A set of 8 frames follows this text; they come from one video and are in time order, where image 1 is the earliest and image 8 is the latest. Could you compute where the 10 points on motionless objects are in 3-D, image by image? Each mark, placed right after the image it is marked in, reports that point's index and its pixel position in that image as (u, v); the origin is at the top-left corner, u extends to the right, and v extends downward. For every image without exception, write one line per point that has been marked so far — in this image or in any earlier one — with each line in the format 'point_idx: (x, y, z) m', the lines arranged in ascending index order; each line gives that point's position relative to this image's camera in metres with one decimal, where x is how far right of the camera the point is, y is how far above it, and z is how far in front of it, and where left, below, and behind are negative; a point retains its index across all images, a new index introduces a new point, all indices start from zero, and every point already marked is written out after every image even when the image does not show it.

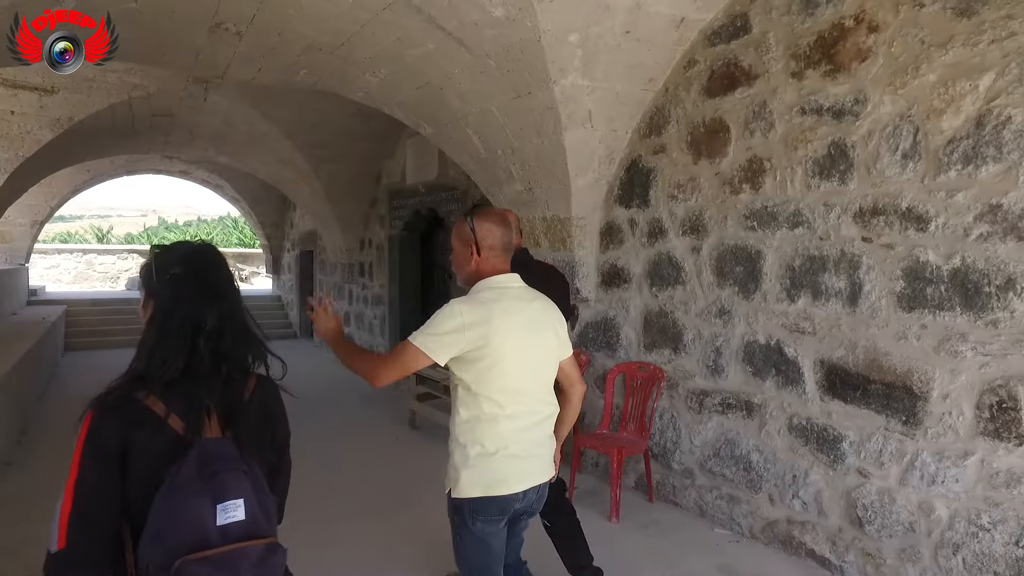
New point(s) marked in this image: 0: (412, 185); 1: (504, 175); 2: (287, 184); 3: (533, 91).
0: (-0.8, +0.8, +5.0) m
1: (0.0, +0.6, +3.4) m
2: (-2.1, +1.0, +6.1) m
3: (+0.1, +0.8, +2.8) m
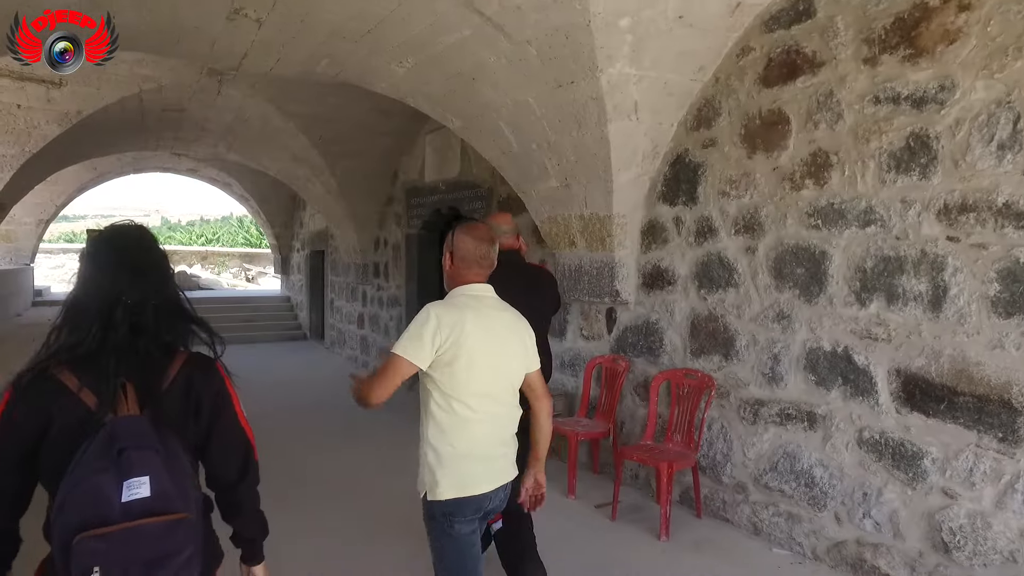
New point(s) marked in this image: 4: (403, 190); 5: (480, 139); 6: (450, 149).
0: (-0.6, +0.8, +4.9) m
1: (+0.1, +0.6, +3.2) m
2: (-1.9, +0.9, +5.9) m
3: (+0.3, +0.8, +2.6) m
4: (-0.9, +0.8, +5.4) m
5: (-0.2, +0.8, +3.4) m
6: (-0.4, +1.0, +4.6) m
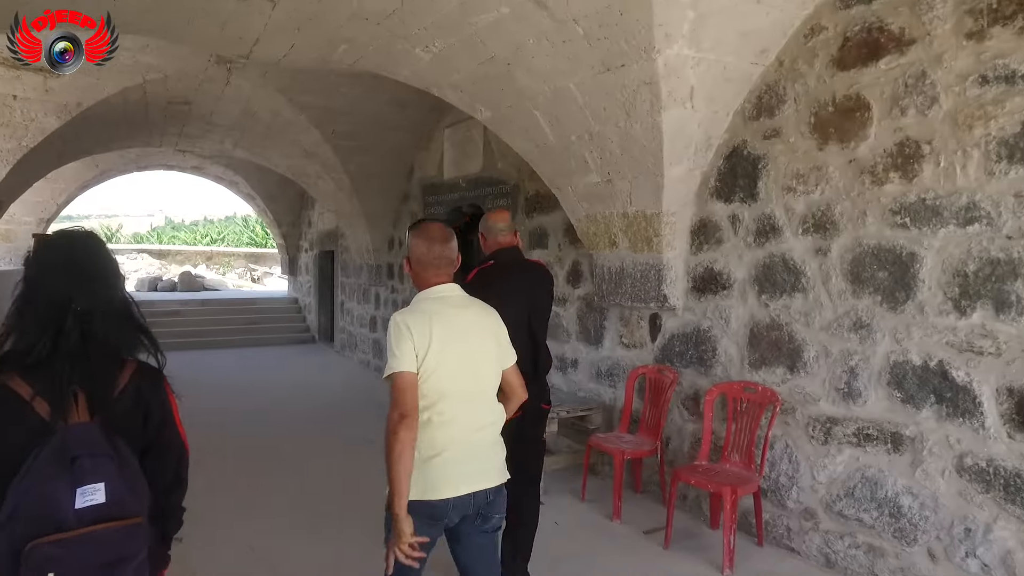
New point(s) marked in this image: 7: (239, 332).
0: (-0.4, +0.8, +4.6) m
1: (+0.3, +0.5, +3.0) m
2: (-1.7, +0.9, +5.7) m
3: (+0.4, +0.8, +2.3) m
4: (-0.7, +0.8, +5.1) m
5: (0.0, +0.7, +3.1) m
6: (-0.3, +1.0, +4.4) m
7: (-3.1, -0.5, +7.4) m
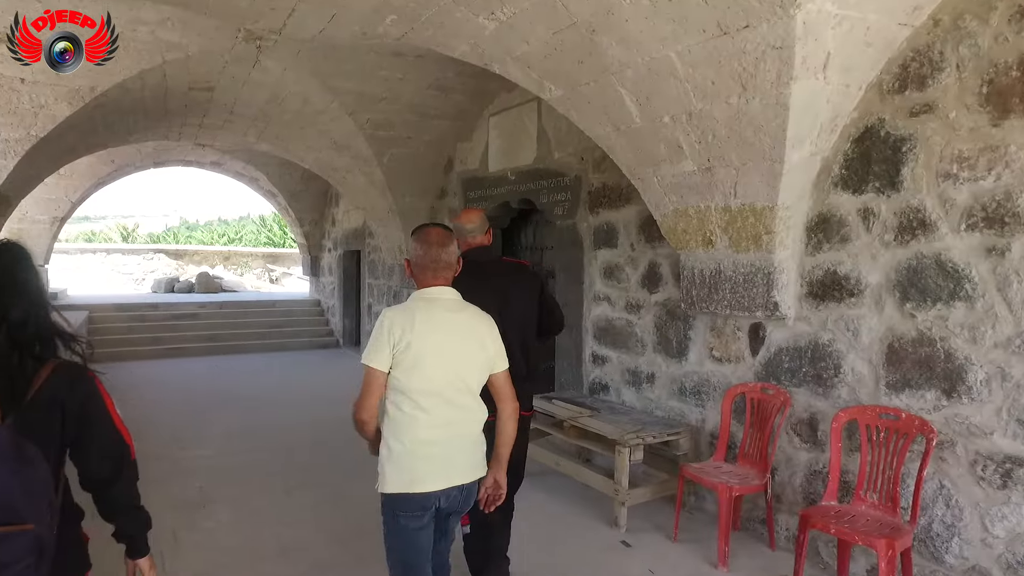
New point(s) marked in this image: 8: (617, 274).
0: (-0.1, +0.7, +4.2) m
1: (+0.6, +0.5, +2.5) m
2: (-1.4, +0.9, +5.3) m
3: (+0.7, +0.8, +1.9) m
4: (-0.4, +0.8, +4.7) m
5: (+0.3, +0.7, +2.7) m
6: (+0.1, +0.9, +3.9) m
7: (-2.7, -0.5, +7.1) m
8: (+0.5, +0.1, +3.3) m
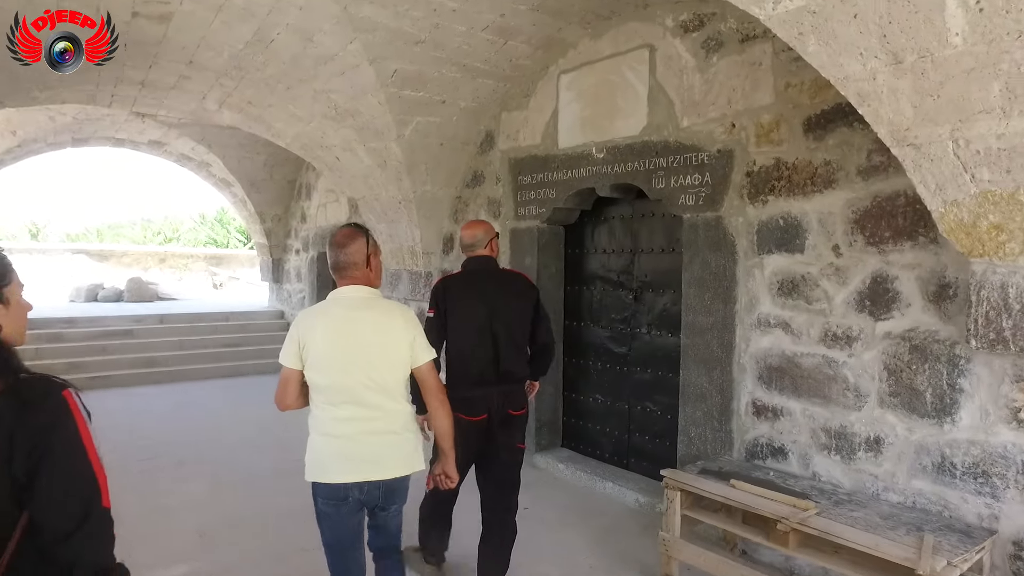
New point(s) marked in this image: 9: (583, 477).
0: (+0.3, +0.7, +3.1) m
1: (+1.1, +0.5, +1.5) m
2: (-1.1, +0.8, +4.1) m
3: (+1.3, +0.7, +0.9) m
4: (0.0, +0.7, +3.6) m
5: (+0.8, +0.6, +1.7) m
6: (+0.5, +0.9, +2.9) m
7: (-2.6, -0.6, +5.7) m
8: (+1.0, 0.0, +2.3) m
9: (+0.3, -0.9, +3.2) m
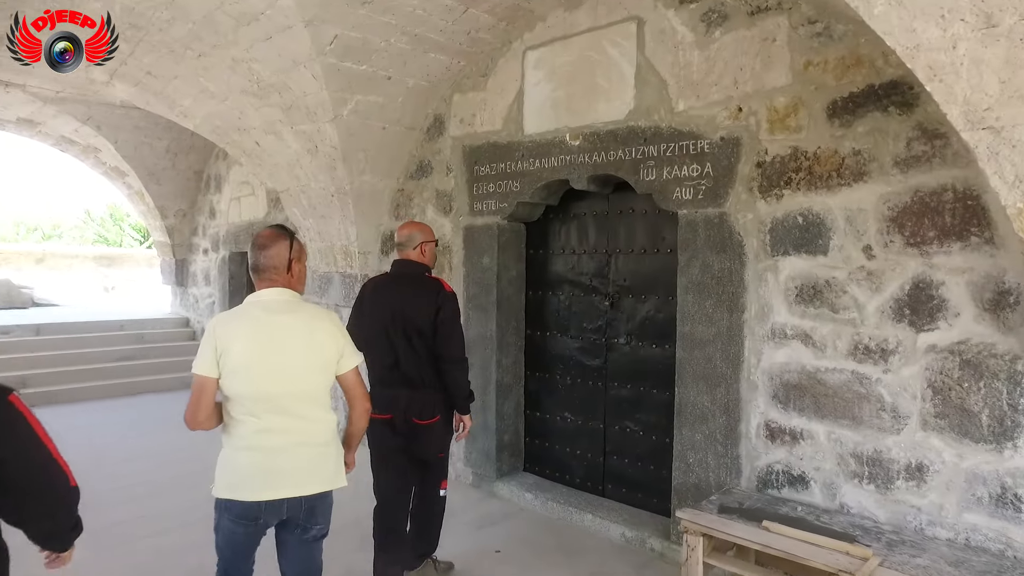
0: (+0.1, +0.6, +2.8) m
1: (+1.2, +0.4, +1.3) m
2: (-1.4, +0.8, +3.5) m
3: (+1.4, +0.7, +0.7) m
4: (-0.3, +0.7, +3.2) m
5: (+0.9, +0.6, +1.4) m
6: (+0.4, +0.8, +2.5) m
7: (-3.1, -0.6, +4.9) m
8: (+1.0, 0.0, +2.0) m
9: (+0.2, -0.9, +2.8) m
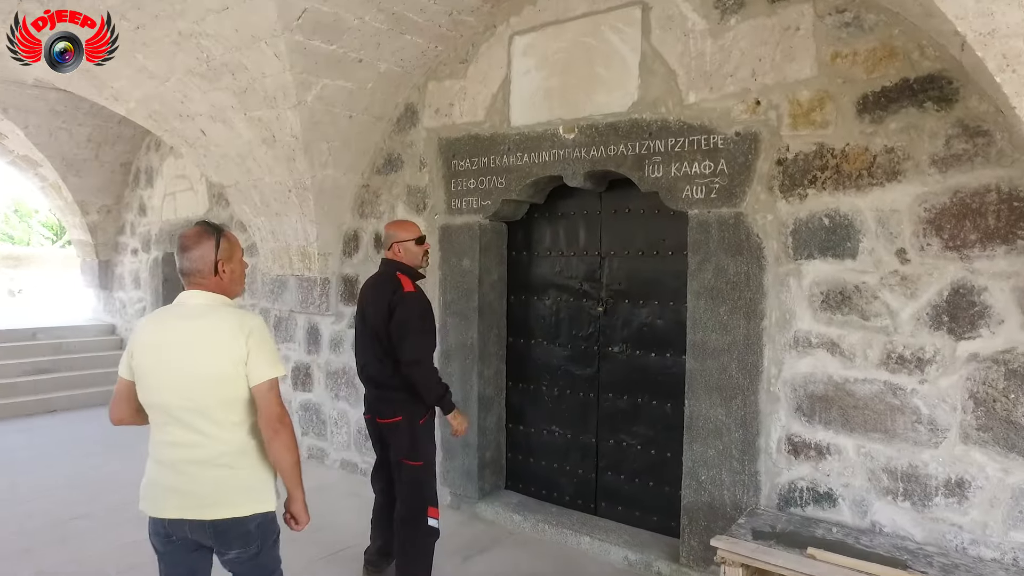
0: (+0.1, +0.6, +2.5) m
1: (+1.3, +0.4, +1.2) m
2: (-1.5, +0.8, +3.1) m
3: (+1.6, +0.7, +0.7) m
4: (-0.3, +0.6, +2.9) m
5: (+1.0, +0.6, +1.3) m
6: (+0.3, +0.8, +2.3) m
7: (-3.3, -0.7, +4.3) m
8: (+1.0, 0.0, +1.9) m
9: (+0.1, -1.0, +2.6) m
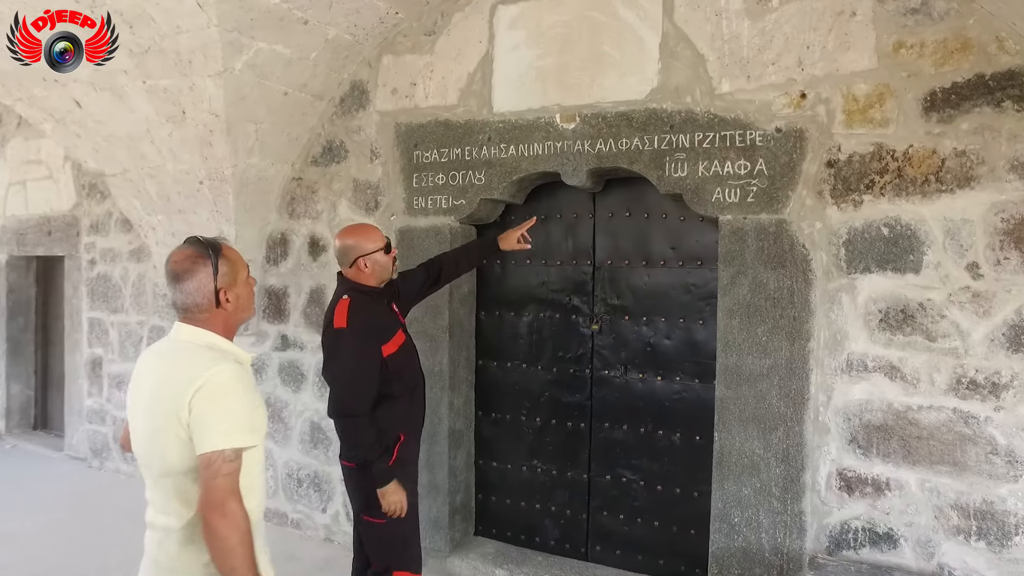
0: (0.0, +0.6, +2.2) m
1: (+1.5, +0.4, +1.1) m
2: (-1.6, +0.7, +2.4) m
3: (+1.9, +0.6, +0.6) m
4: (-0.5, +0.6, +2.4) m
5: (+1.2, +0.6, +1.1) m
6: (+0.3, +0.8, +2.0) m
7: (-3.6, -0.7, +3.2) m
8: (+1.1, -0.1, +1.7) m
9: (+0.1, -1.0, +2.2) m
